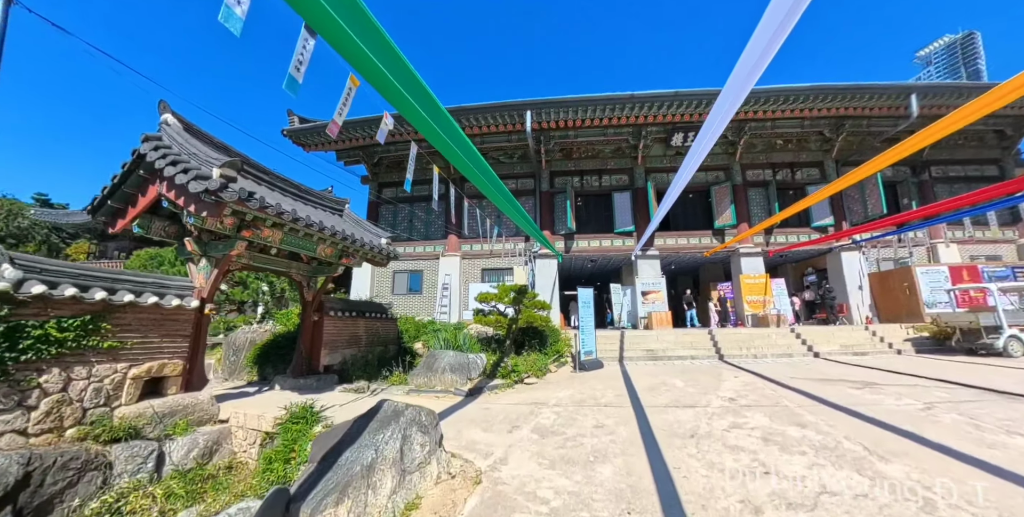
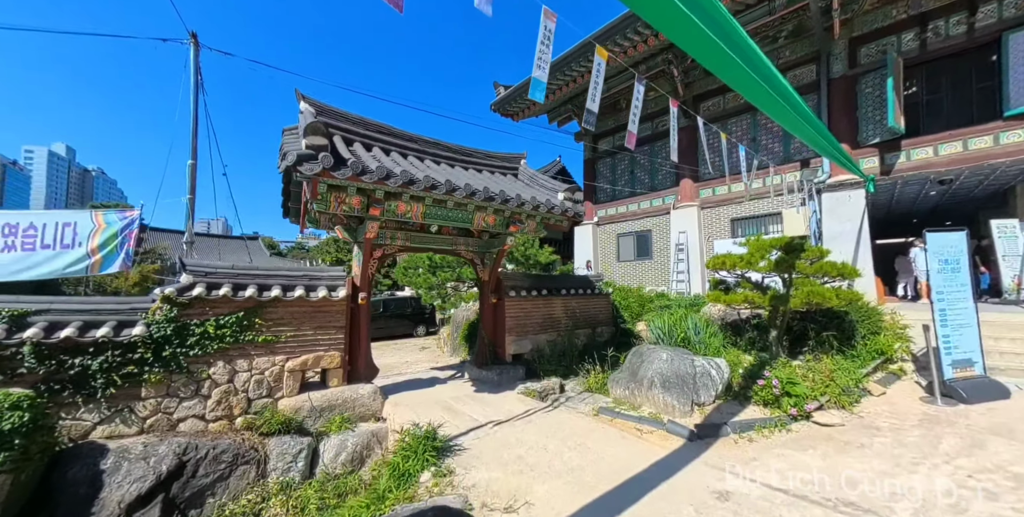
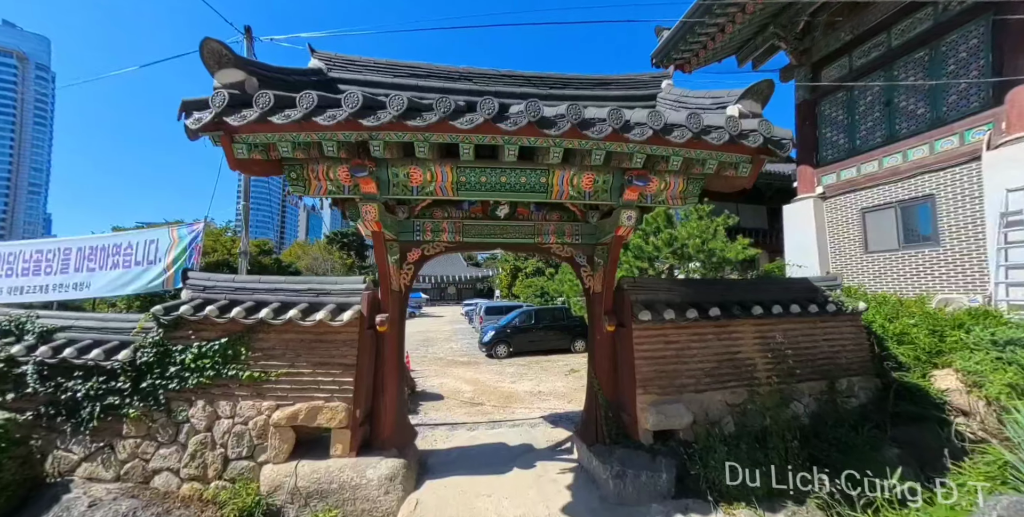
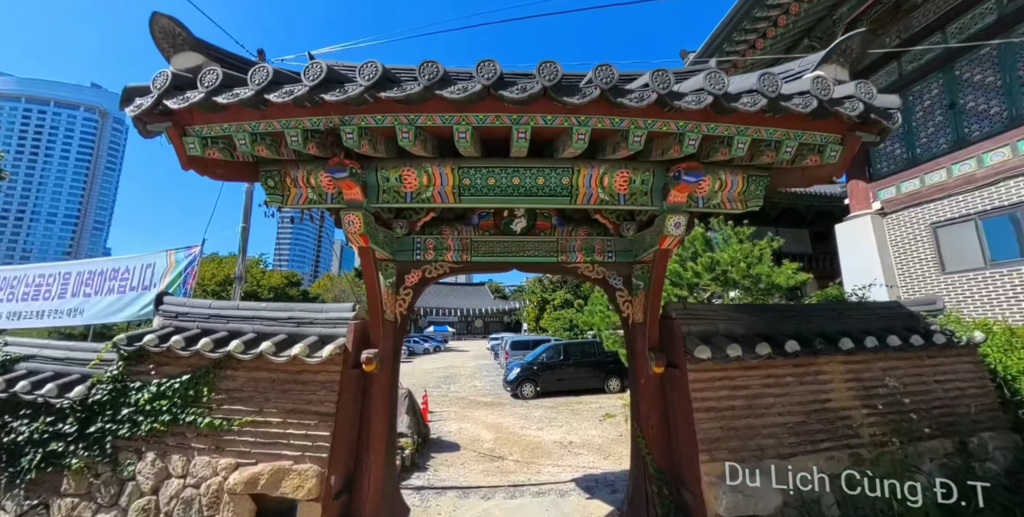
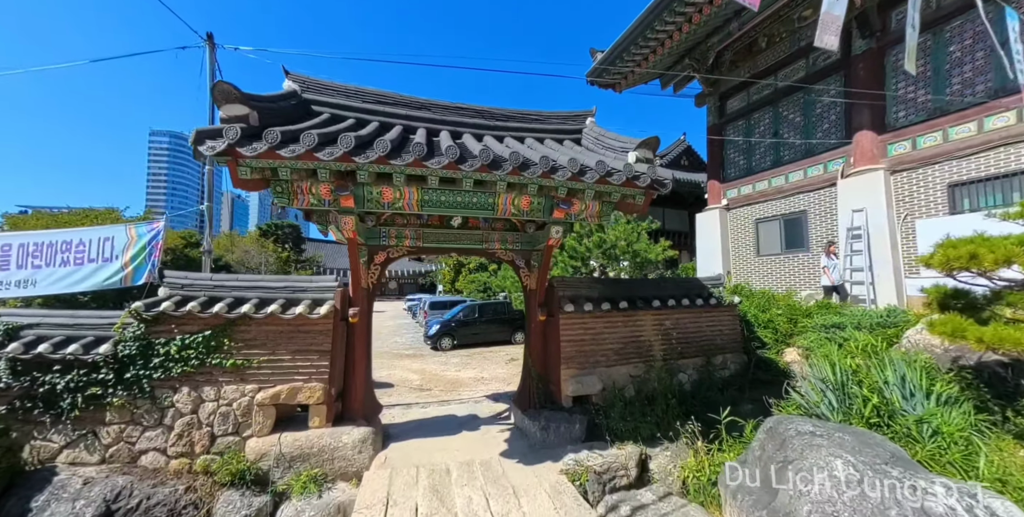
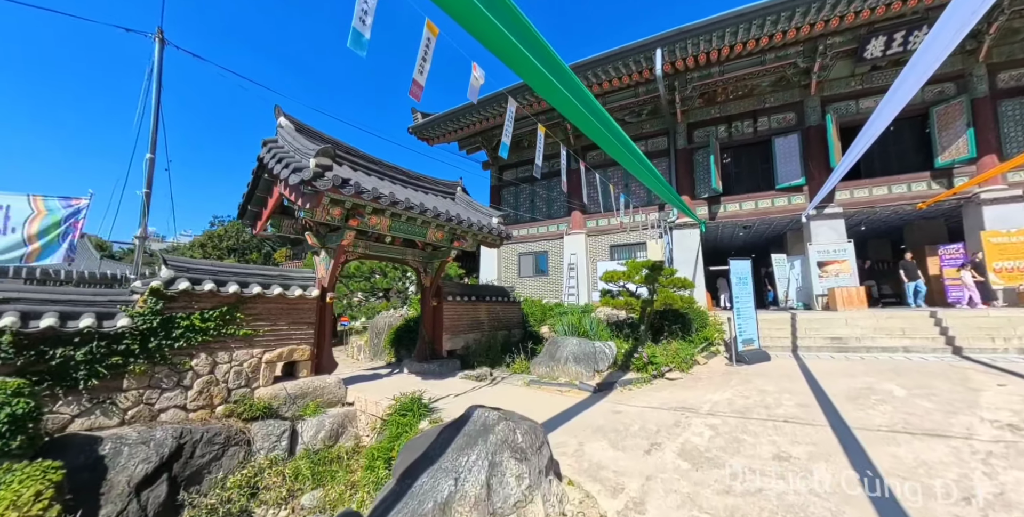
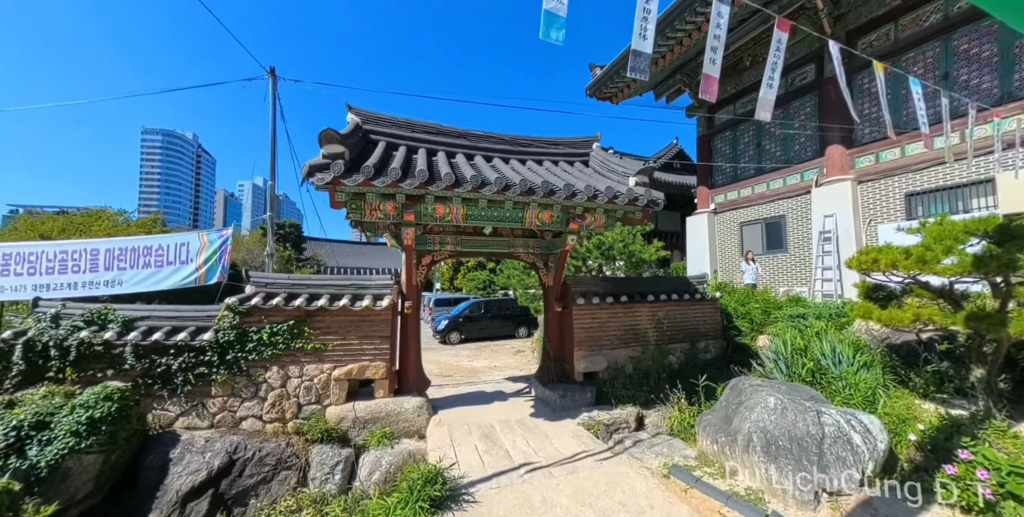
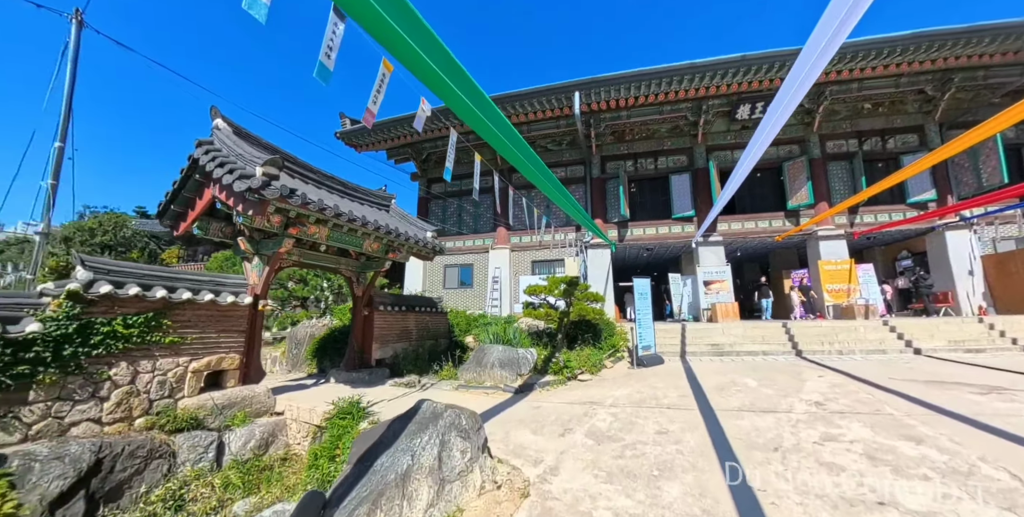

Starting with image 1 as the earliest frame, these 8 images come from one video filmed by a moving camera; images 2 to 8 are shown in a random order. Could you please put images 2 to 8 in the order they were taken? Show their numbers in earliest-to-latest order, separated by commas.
8, 6, 2, 7, 5, 3, 4
